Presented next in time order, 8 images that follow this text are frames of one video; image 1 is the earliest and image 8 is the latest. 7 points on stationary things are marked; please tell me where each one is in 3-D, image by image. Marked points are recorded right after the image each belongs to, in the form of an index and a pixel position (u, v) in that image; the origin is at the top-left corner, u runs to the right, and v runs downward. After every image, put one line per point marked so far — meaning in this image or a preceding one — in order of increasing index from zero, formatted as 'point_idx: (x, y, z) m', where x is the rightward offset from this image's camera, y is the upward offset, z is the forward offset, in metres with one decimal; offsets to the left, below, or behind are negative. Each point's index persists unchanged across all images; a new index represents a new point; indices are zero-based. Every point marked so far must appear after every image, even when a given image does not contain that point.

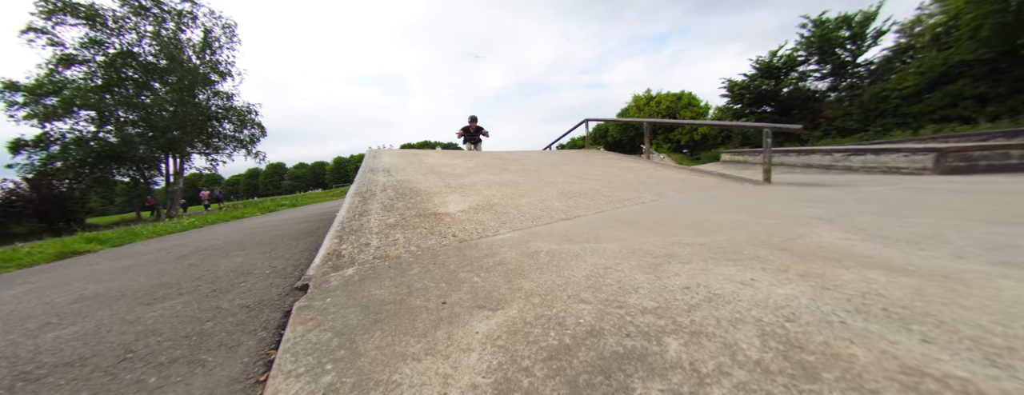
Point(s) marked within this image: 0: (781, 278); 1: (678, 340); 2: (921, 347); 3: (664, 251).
0: (+0.9, -0.3, +0.9) m
1: (+0.4, -0.3, +0.6) m
2: (+0.8, -0.3, +0.5) m
3: (+0.7, -0.2, +1.2) m
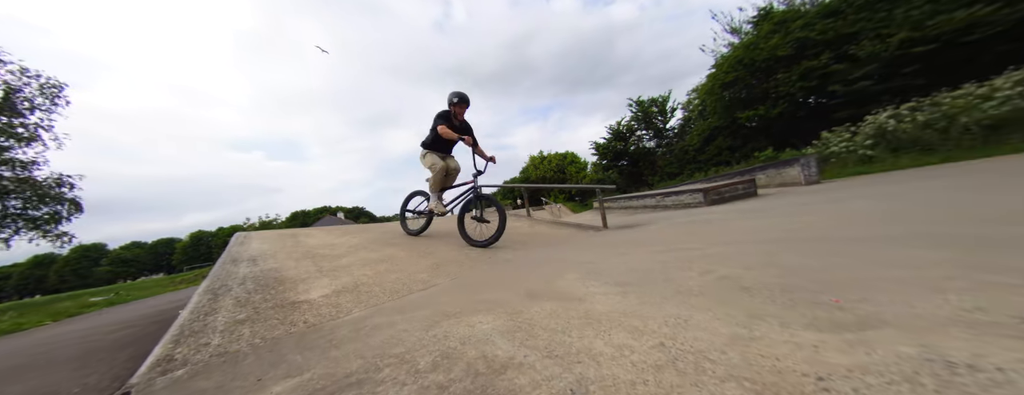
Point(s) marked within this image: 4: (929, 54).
0: (-0.1, -0.7, +1.5) m
1: (-0.5, -0.7, +1.1) m
2: (0.0, -0.6, +1.2) m
3: (-0.4, -0.7, +1.8) m
4: (+16.0, +4.2, +10.3) m
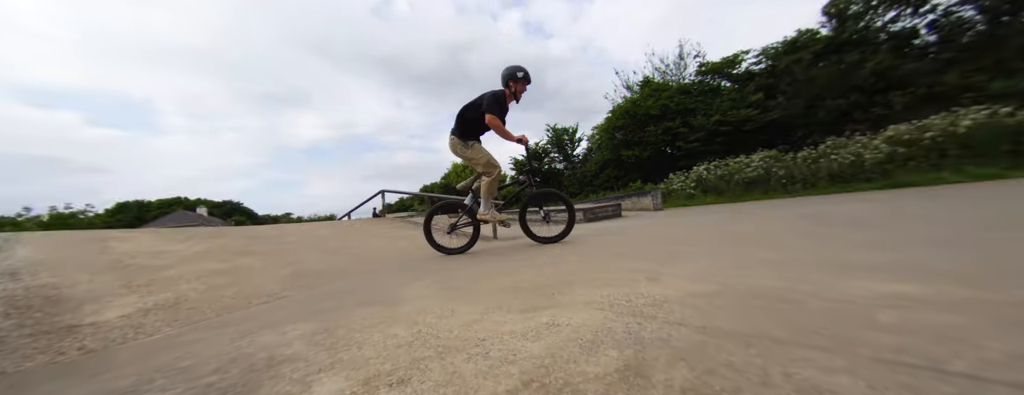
0: (-1.2, -0.8, +1.7) m
1: (-1.5, -0.8, +1.2) m
2: (-1.1, -0.7, +1.4) m
3: (-1.5, -0.8, +1.8) m
4: (+12.0, +2.9, +14.7) m
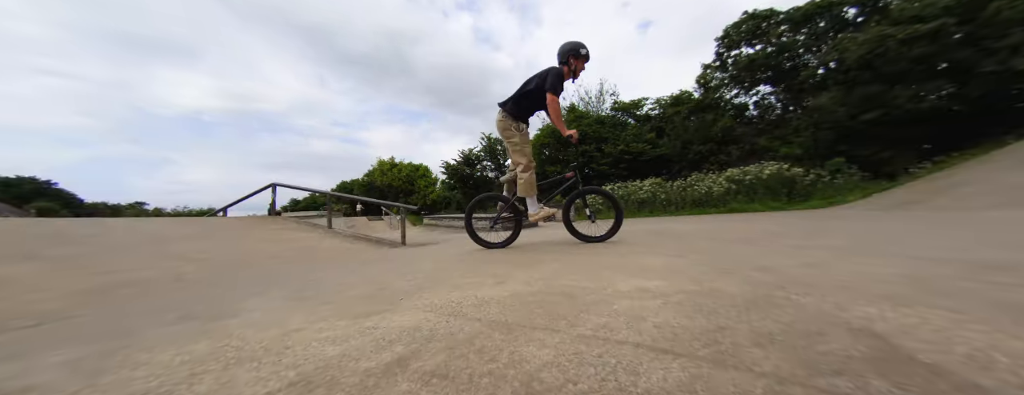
0: (-2.1, -0.8, +1.4) m
1: (-2.3, -0.7, +0.8) m
2: (-1.9, -0.7, +1.1) m
3: (-2.5, -0.8, +1.4) m
4: (+7.7, +2.0, +17.3) m
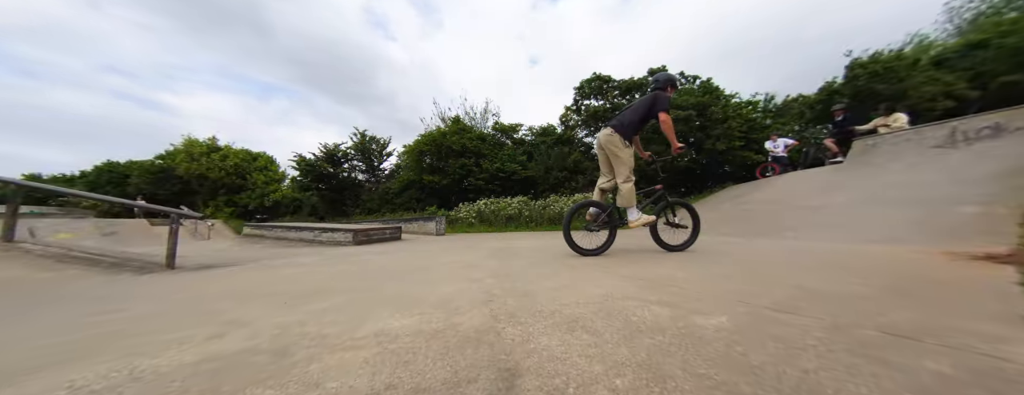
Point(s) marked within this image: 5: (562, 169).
0: (-3.2, -0.7, +0.2) m
1: (-3.1, -0.7, -0.4) m
2: (-3.0, -0.7, 0.0) m
3: (-3.6, -0.7, +0.1) m
4: (-0.5, +0.9, +18.8) m
5: (+3.2, +1.9, +18.4) m
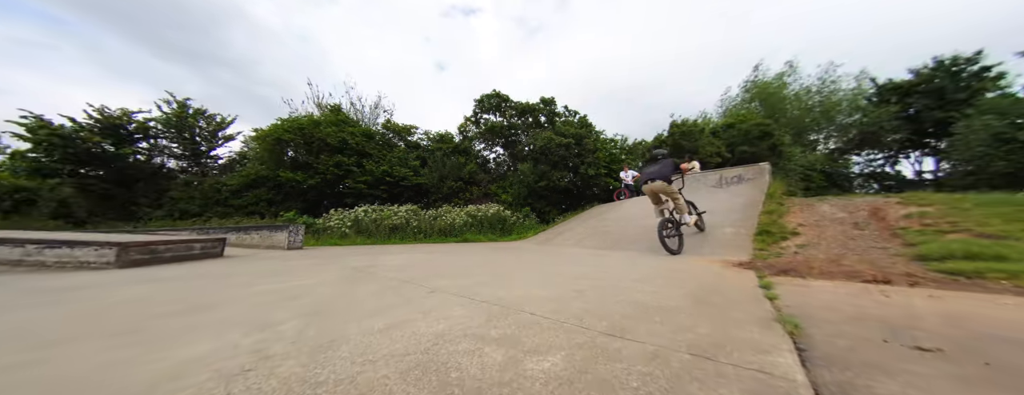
0: (-3.4, -0.5, -1.6) m
1: (-3.1, -0.4, -2.1) m
2: (-3.1, -0.5, -1.6) m
3: (-3.7, -0.5, -1.8) m
4: (-7.5, +0.4, +16.9) m
5: (-3.8, +1.2, +17.9) m
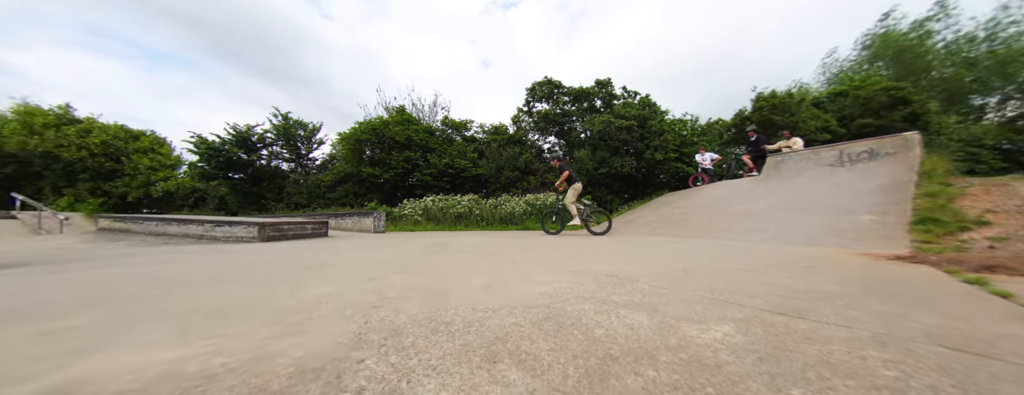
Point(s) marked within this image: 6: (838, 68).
0: (-3.3, -0.3, -1.1) m
1: (-3.1, -0.3, -1.6) m
2: (-3.0, -0.3, -1.2) m
3: (-3.7, -0.3, -1.2) m
4: (-3.8, +1.1, +17.8) m
5: (0.0, +2.0, +18.0) m
6: (+20.1, +8.1, +16.7) m
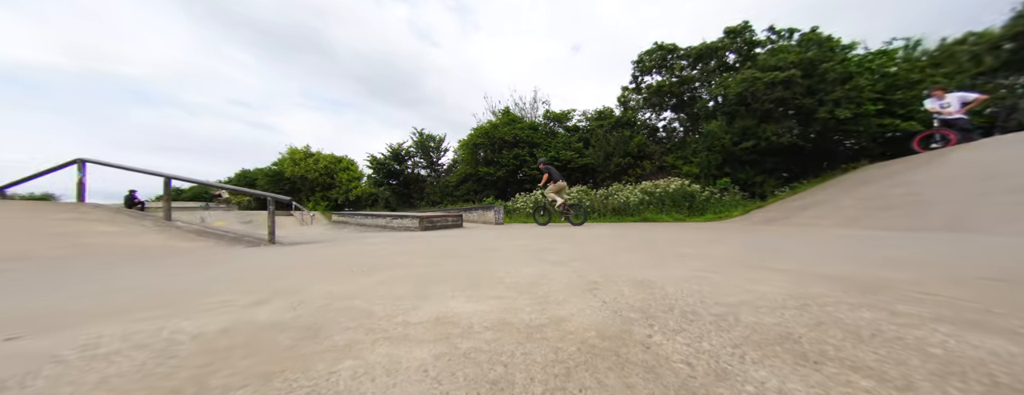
0: (-3.0, -0.5, +0.2) m
1: (-3.0, -0.4, -0.4) m
2: (-2.7, -0.5, 0.0) m
3: (-3.4, -0.5, +0.1) m
4: (+3.4, +1.6, +17.9) m
5: (+7.0, +2.7, +16.6) m
6: (+24.8, +9.6, +8.0) m
